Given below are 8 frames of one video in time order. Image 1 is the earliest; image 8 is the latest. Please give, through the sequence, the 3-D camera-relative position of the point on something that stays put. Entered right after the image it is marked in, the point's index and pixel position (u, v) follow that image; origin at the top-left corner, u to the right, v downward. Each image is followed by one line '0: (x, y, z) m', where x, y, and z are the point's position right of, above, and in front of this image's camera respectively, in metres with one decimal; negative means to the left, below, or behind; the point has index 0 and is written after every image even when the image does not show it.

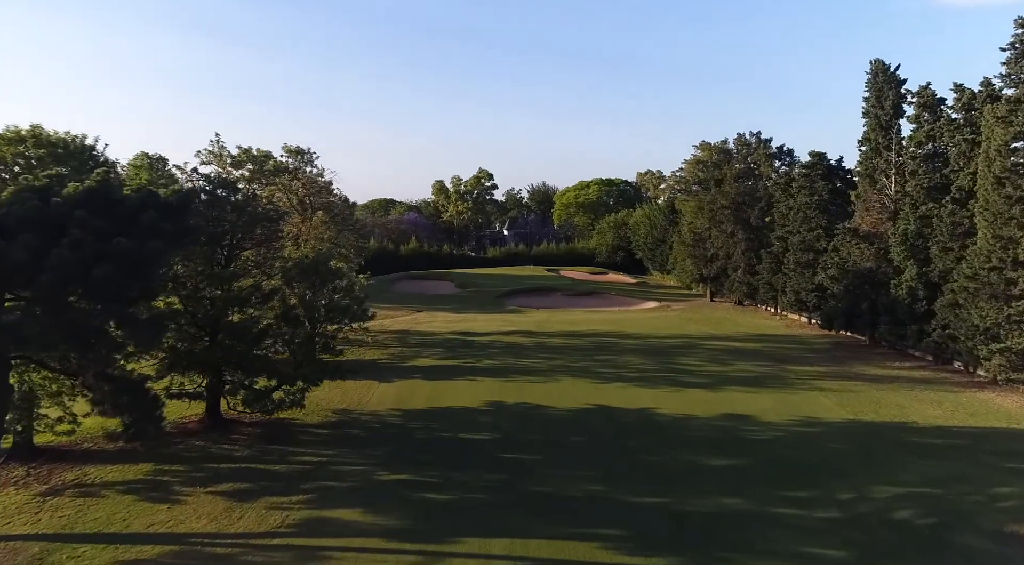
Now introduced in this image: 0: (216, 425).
0: (-6.7, -3.2, +17.2) m
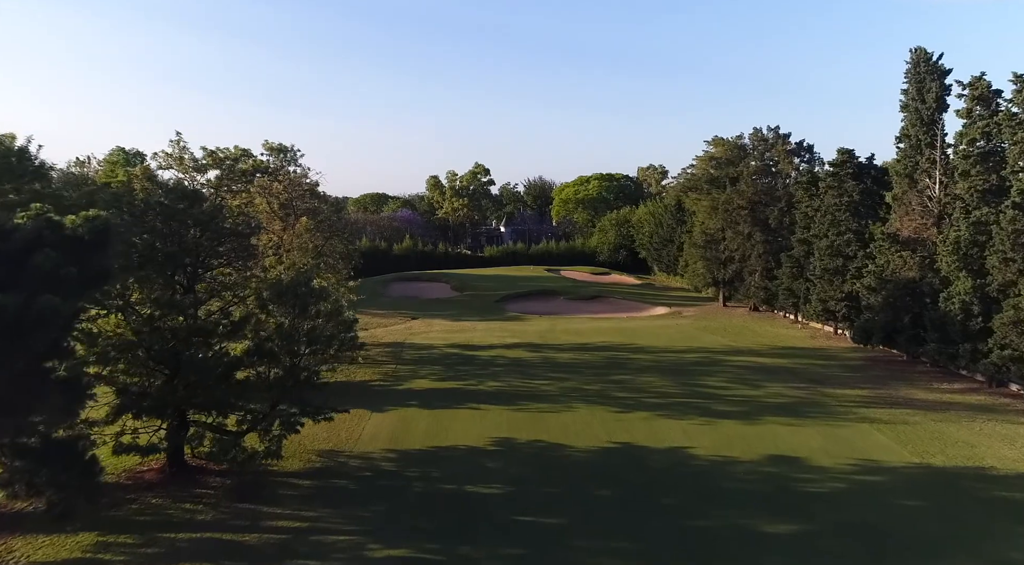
0: (-6.4, -3.7, +14.6) m
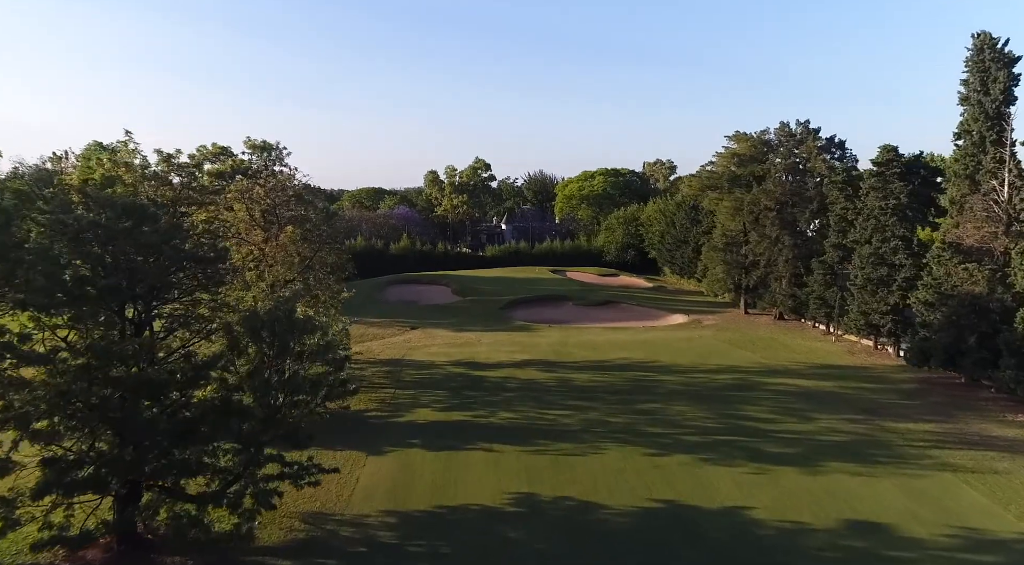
0: (-6.0, -4.3, +11.9) m
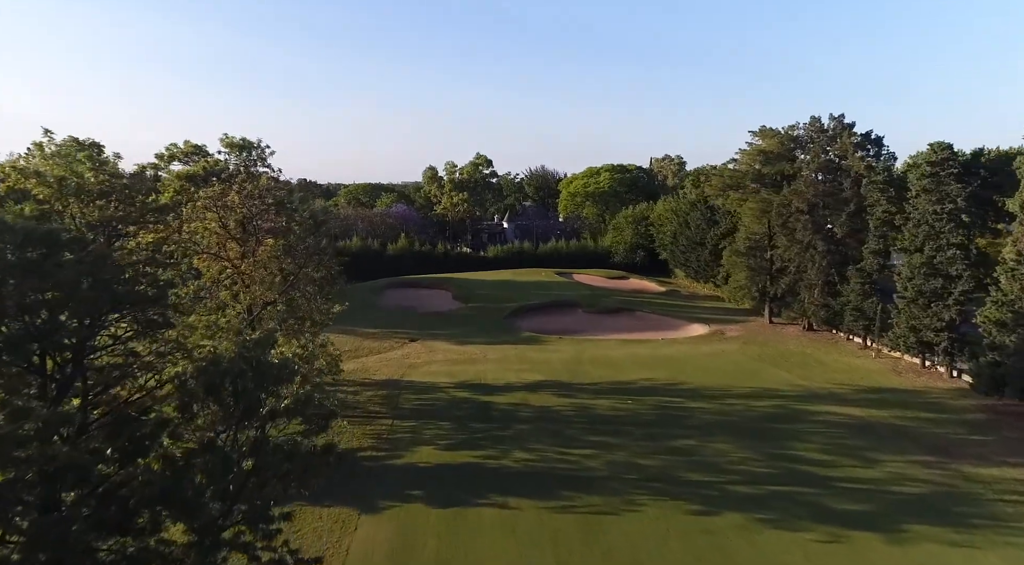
0: (-5.6, -4.8, +9.2) m
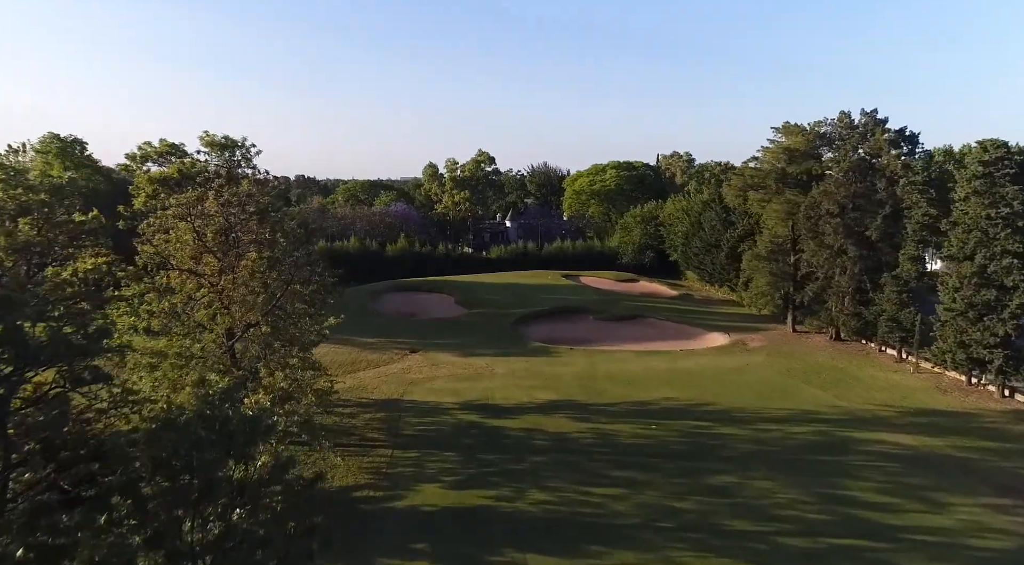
0: (-5.3, -5.2, +7.1) m
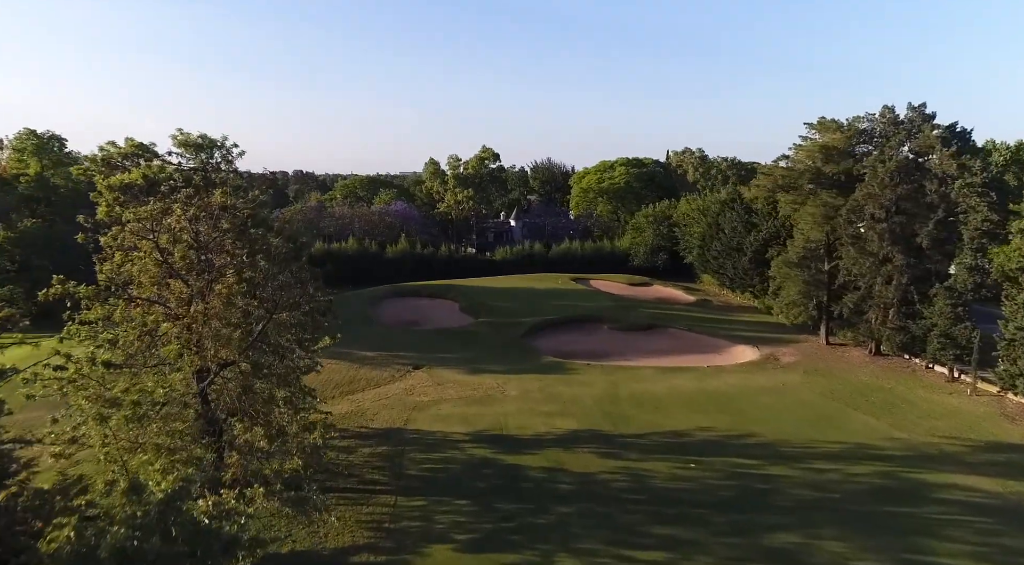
0: (-4.8, -5.7, +4.6) m
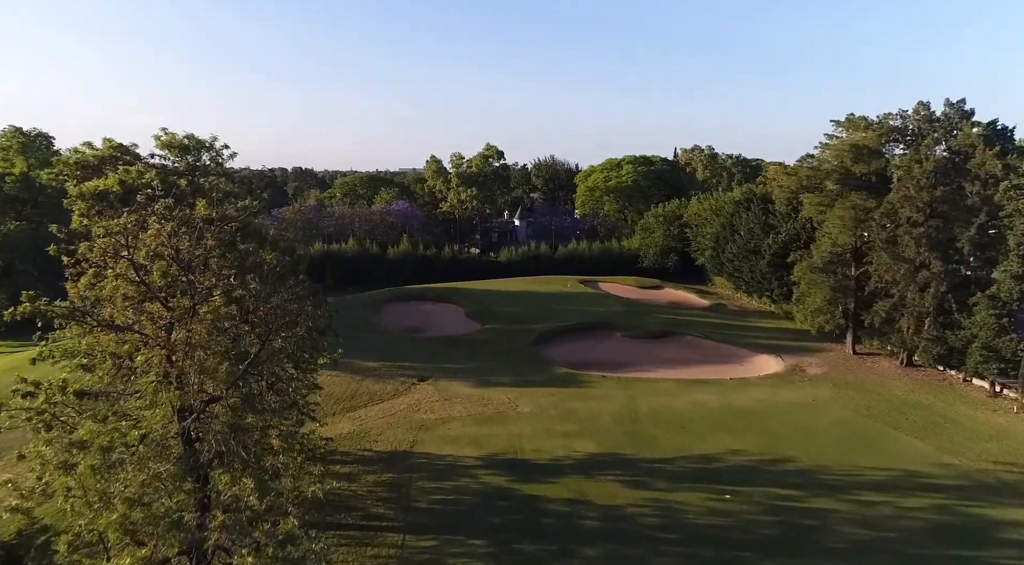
0: (-4.4, -6.1, +3.1) m
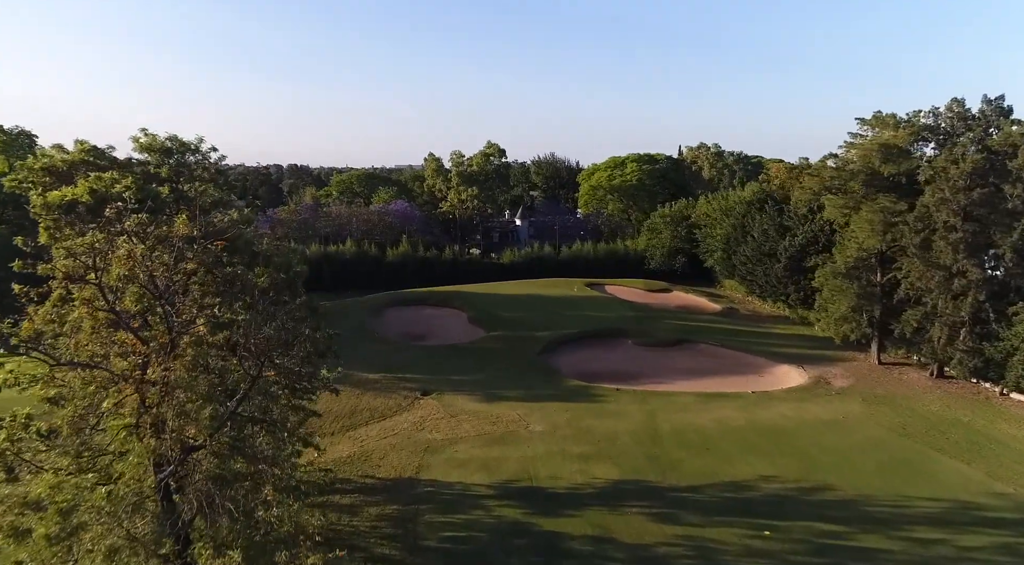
0: (-4.0, -6.5, +1.6) m
